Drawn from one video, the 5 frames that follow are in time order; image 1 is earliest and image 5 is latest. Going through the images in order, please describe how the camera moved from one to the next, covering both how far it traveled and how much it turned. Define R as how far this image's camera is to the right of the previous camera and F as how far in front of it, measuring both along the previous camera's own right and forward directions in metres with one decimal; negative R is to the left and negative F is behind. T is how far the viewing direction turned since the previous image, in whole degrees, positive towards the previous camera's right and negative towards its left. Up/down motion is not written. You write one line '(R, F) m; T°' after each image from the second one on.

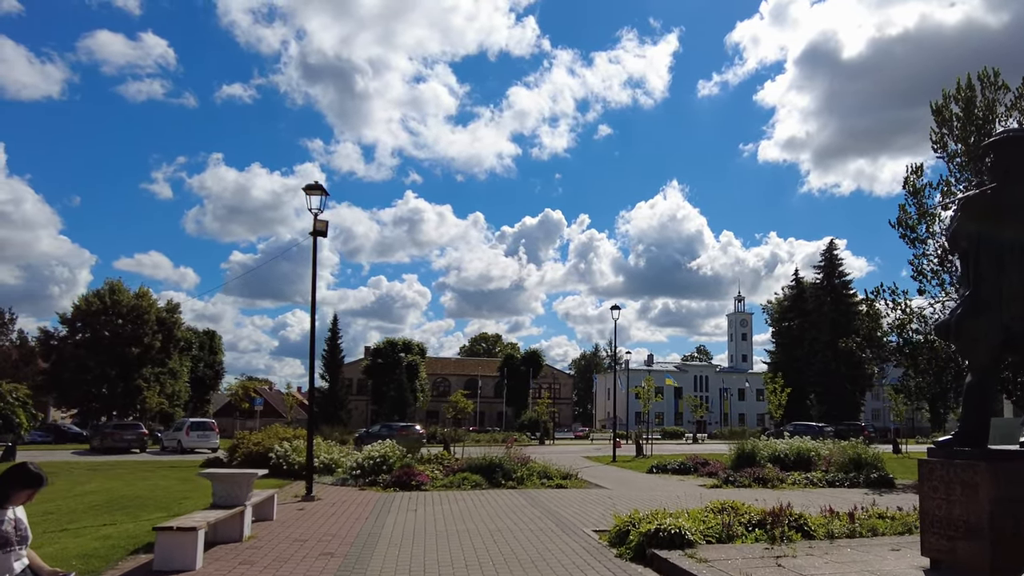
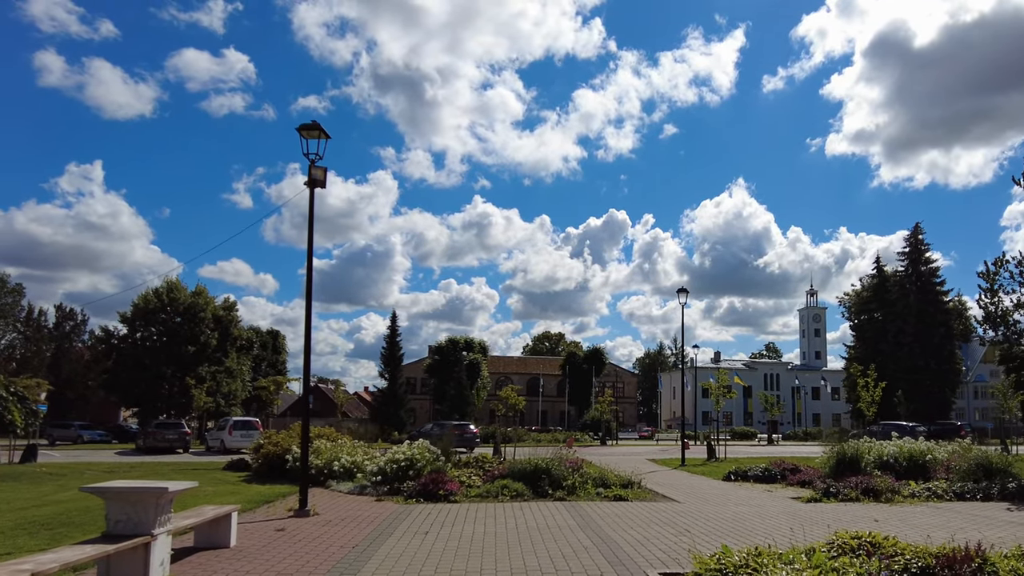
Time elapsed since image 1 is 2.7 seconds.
(+0.3, +3.1) m; -5°
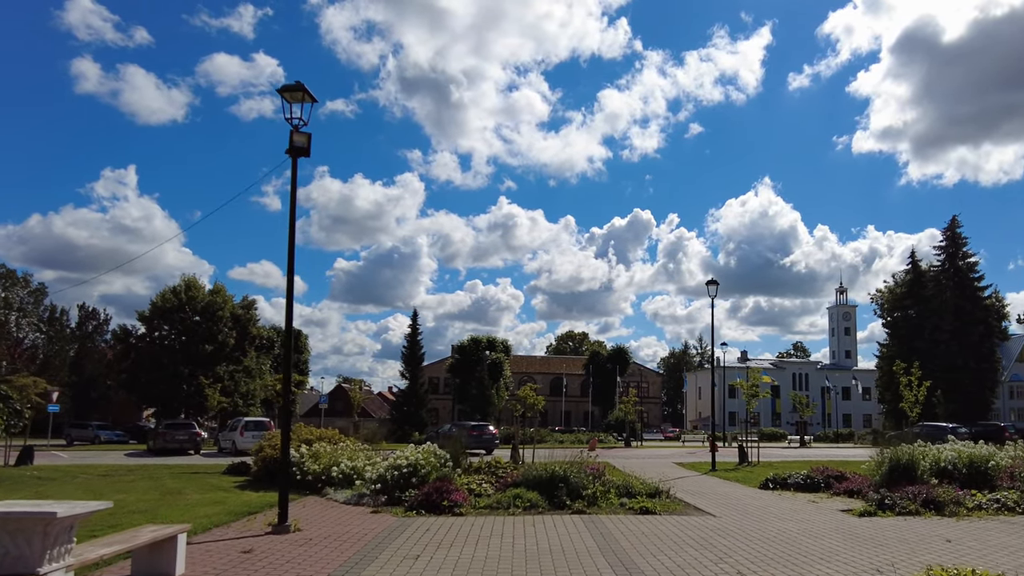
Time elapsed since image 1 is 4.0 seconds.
(+0.2, +1.6) m; -2°
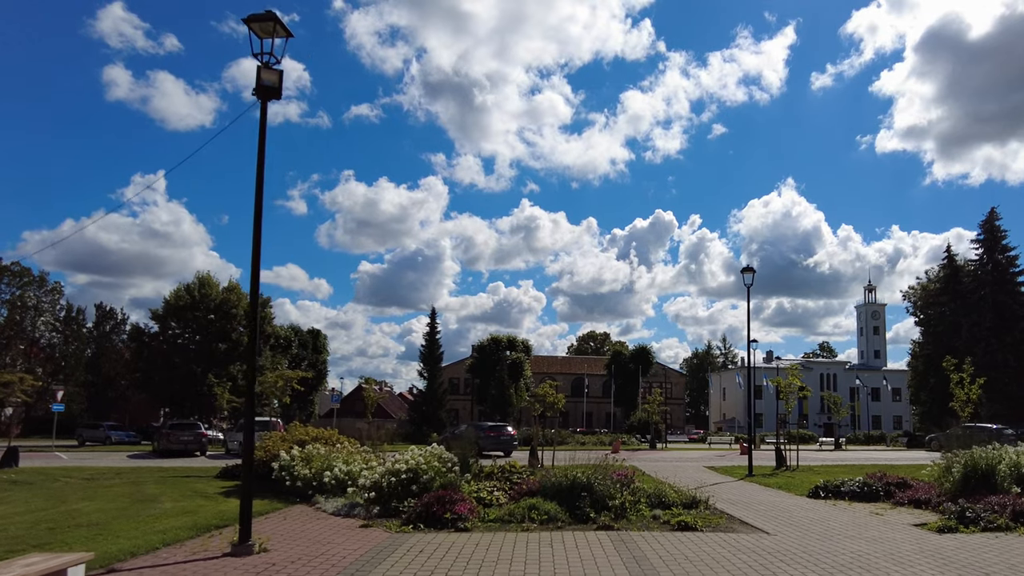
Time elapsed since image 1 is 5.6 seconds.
(+0.1, +1.9) m; -2°
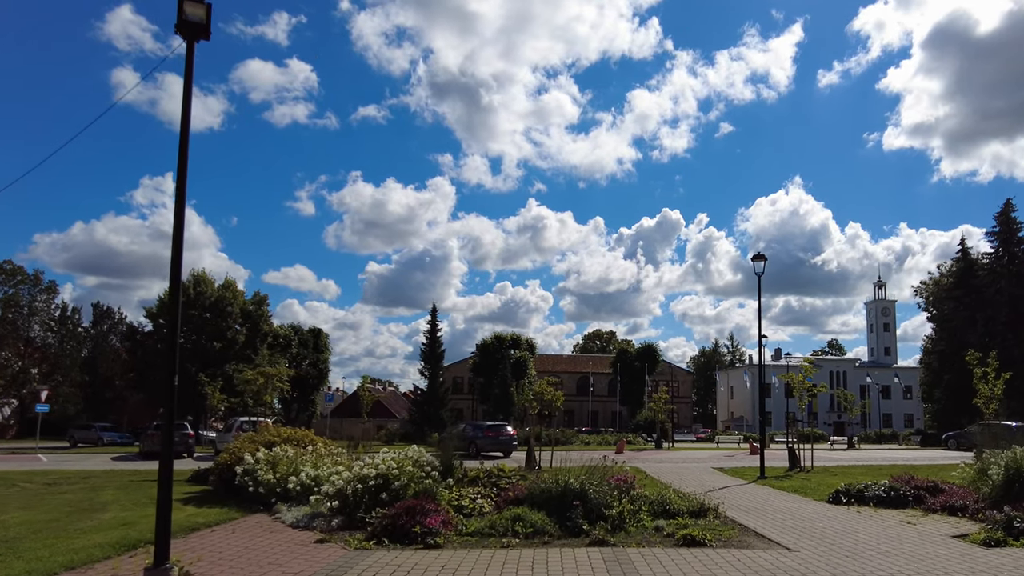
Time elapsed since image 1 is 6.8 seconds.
(+0.4, +1.5) m; -1°
